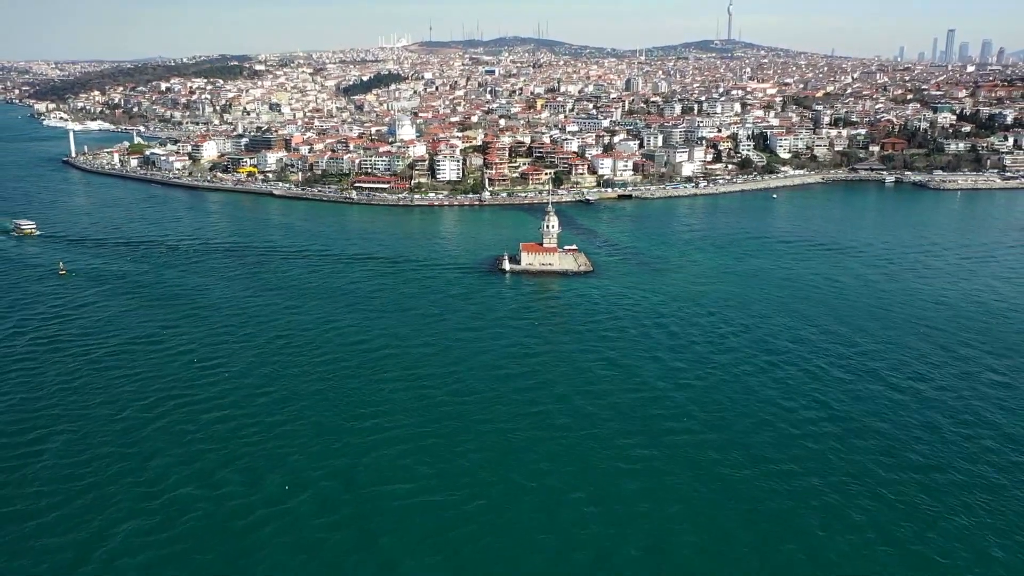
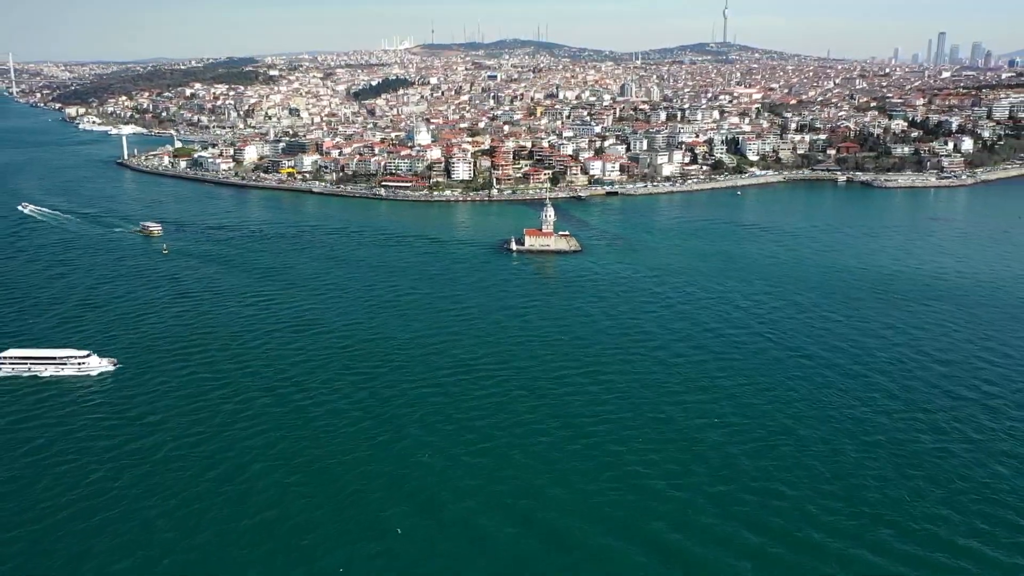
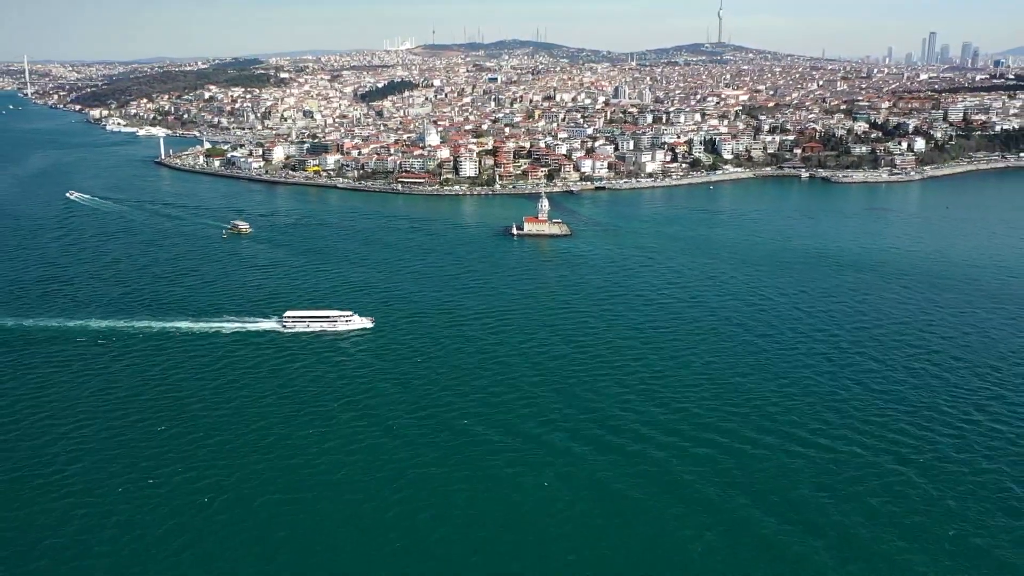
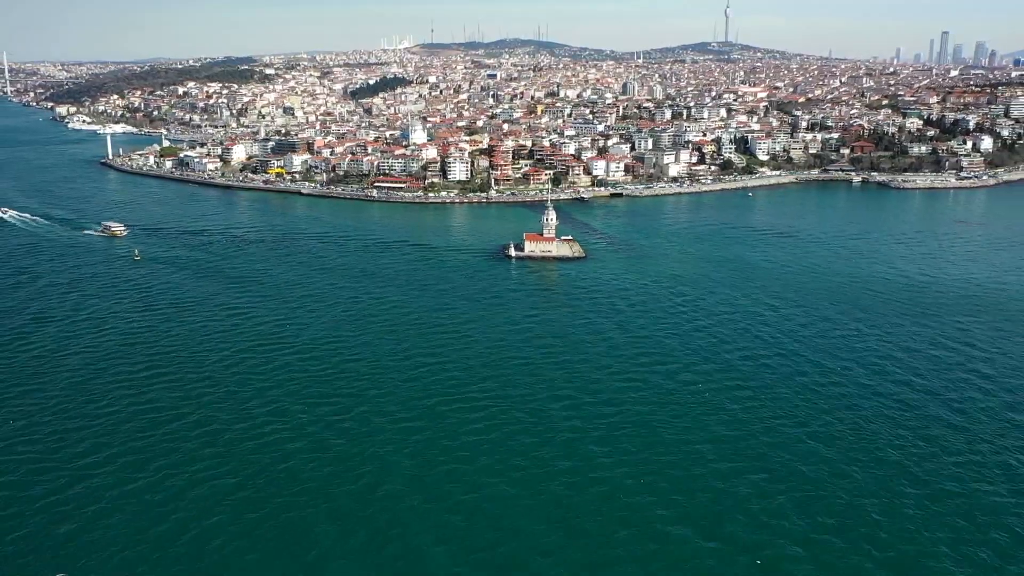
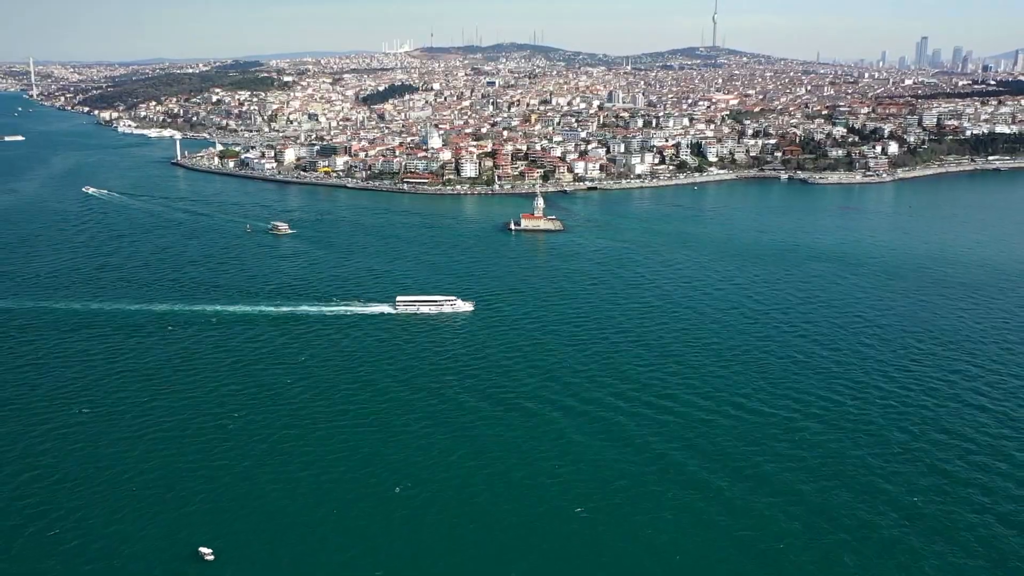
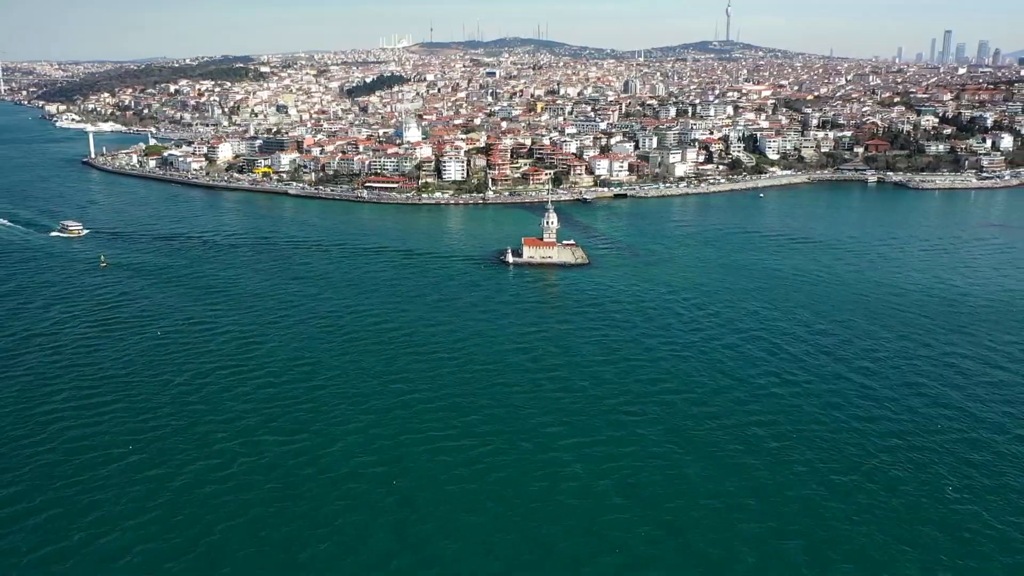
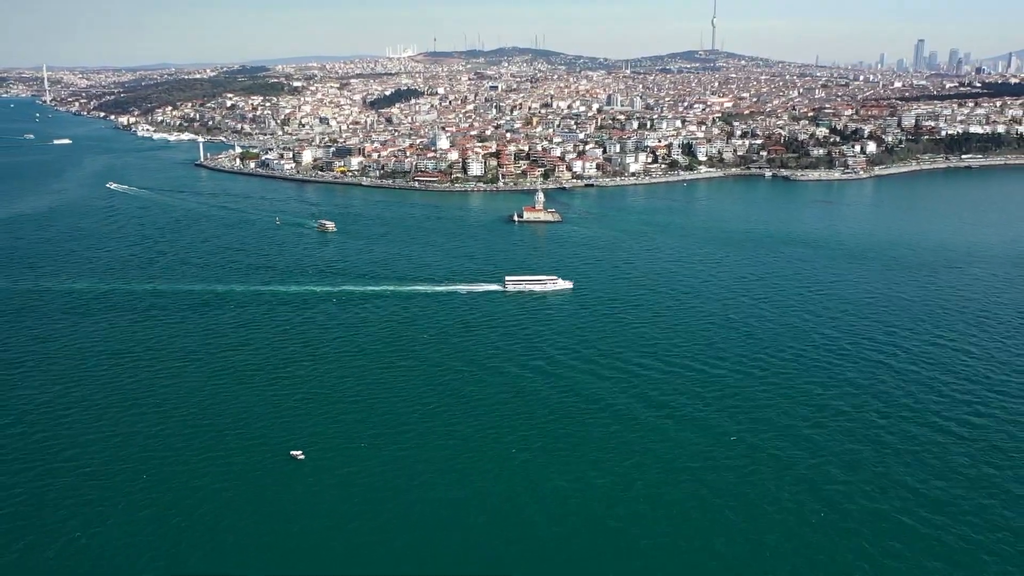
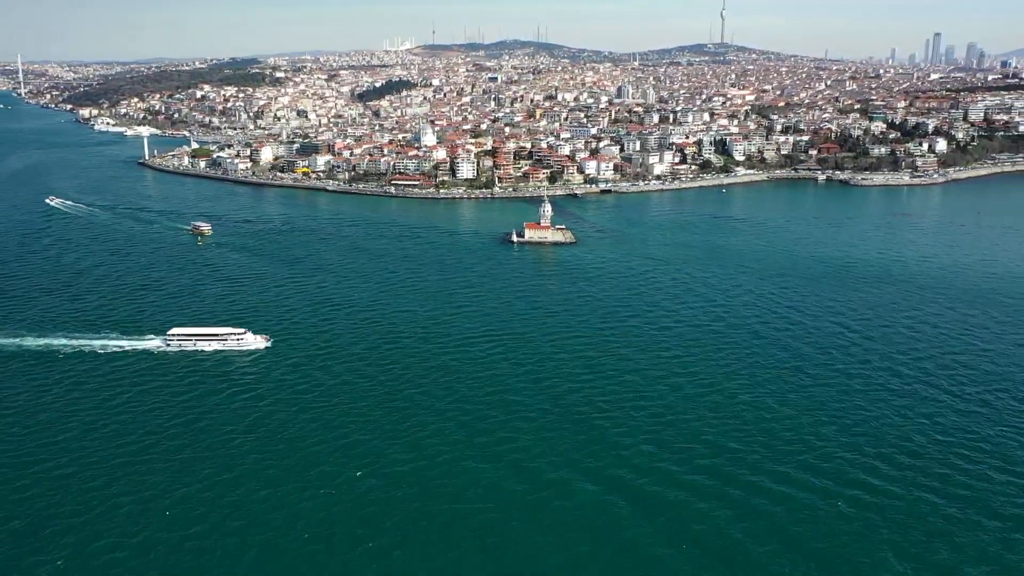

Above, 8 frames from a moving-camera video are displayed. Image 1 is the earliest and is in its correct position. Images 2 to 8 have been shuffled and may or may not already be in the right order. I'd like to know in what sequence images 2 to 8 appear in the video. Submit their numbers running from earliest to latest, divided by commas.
6, 4, 2, 8, 3, 5, 7
